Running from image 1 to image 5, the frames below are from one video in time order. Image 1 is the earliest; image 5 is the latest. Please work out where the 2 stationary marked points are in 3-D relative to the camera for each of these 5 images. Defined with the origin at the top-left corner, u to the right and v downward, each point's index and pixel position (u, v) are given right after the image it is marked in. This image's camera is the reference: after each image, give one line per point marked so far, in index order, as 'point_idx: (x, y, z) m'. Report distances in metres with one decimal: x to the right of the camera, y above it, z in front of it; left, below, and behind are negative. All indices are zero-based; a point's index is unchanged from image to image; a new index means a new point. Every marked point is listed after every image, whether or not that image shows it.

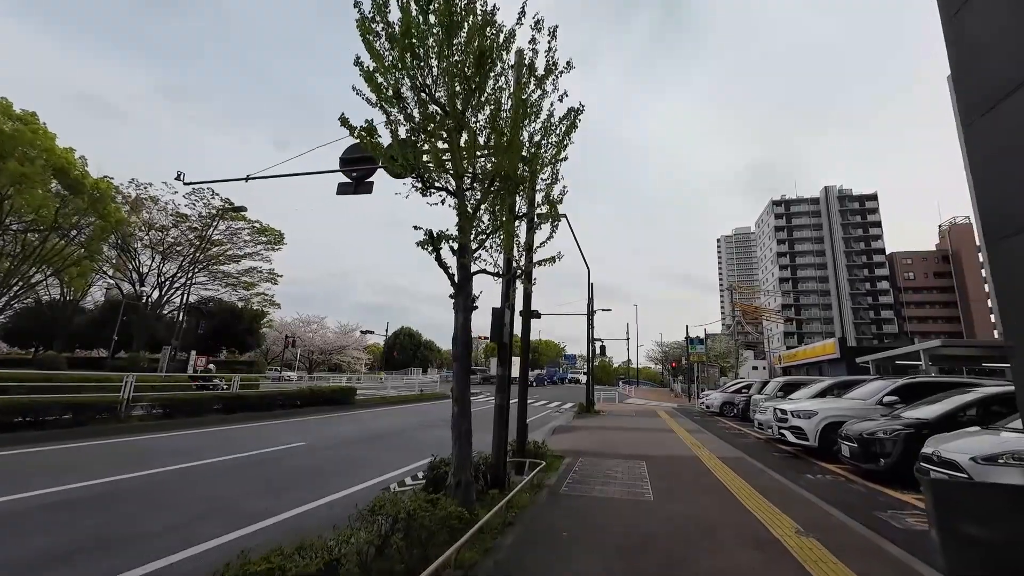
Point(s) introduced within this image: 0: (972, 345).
0: (+15.4, -1.9, +14.6) m
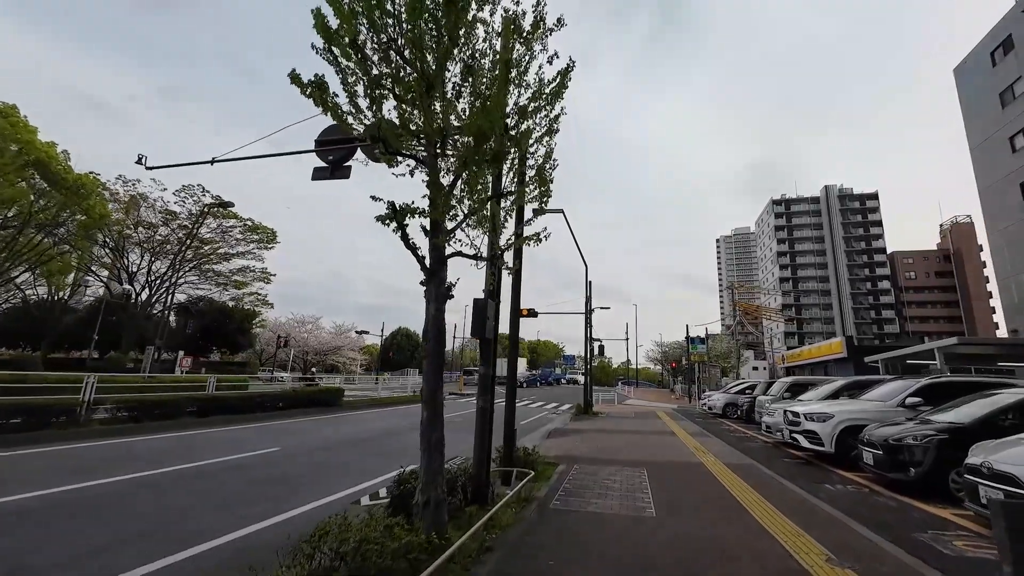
0: (+15.2, -1.8, +13.8) m
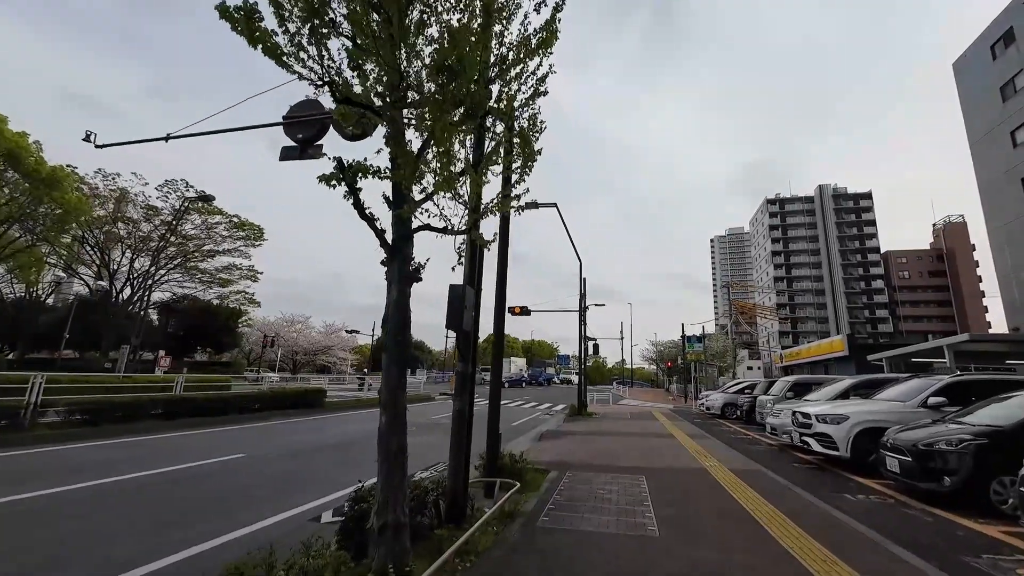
0: (+14.8, -1.6, +13.2) m
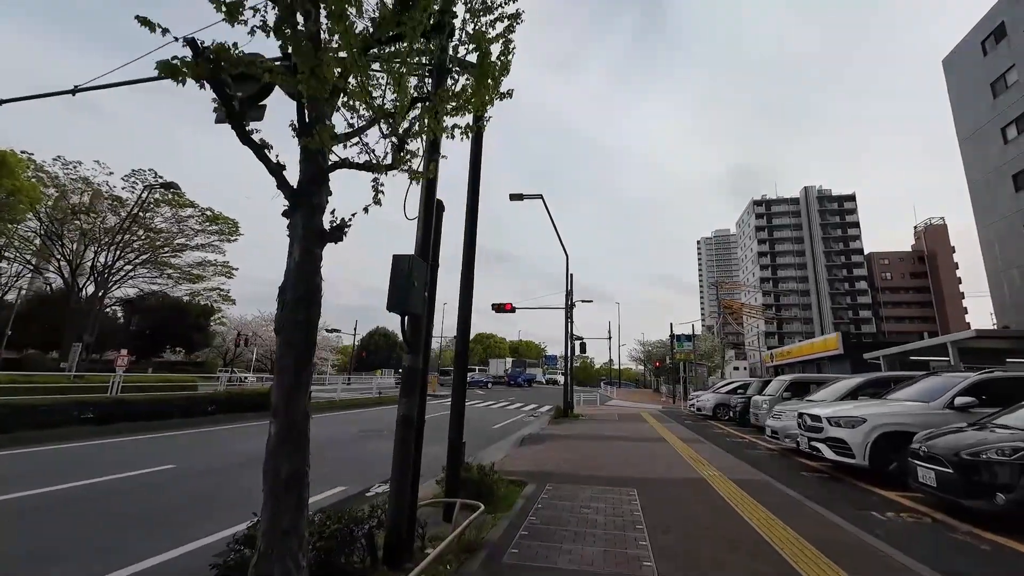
0: (+14.3, -1.4, +12.6) m
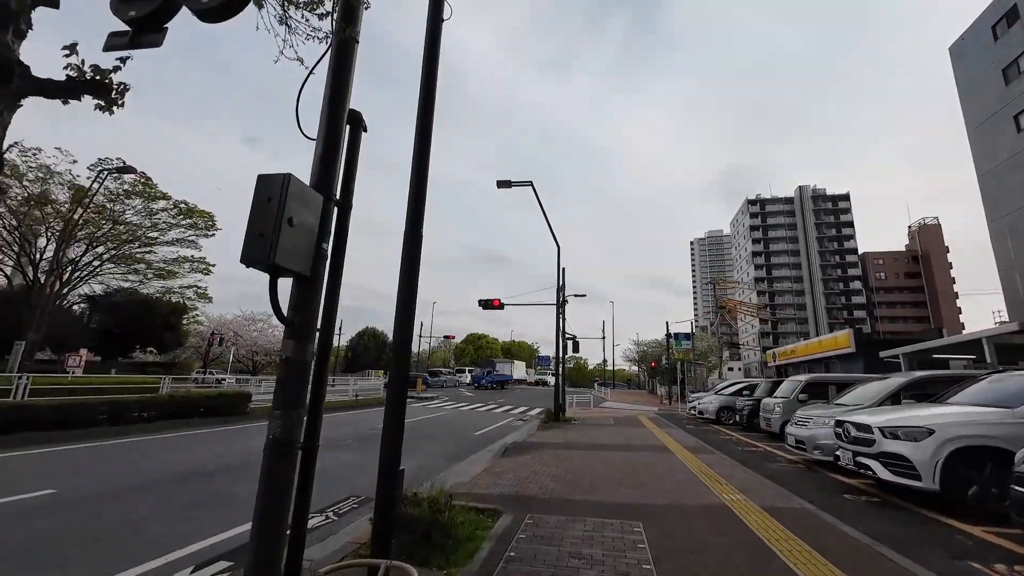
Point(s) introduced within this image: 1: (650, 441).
0: (+13.8, -1.1, +11.2) m
1: (+3.7, -4.1, +11.6) m
